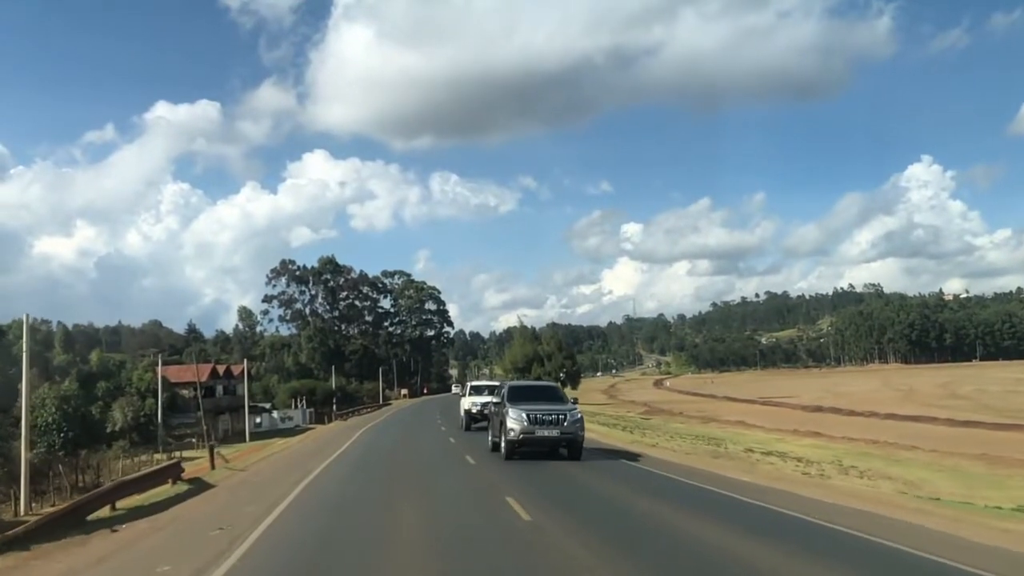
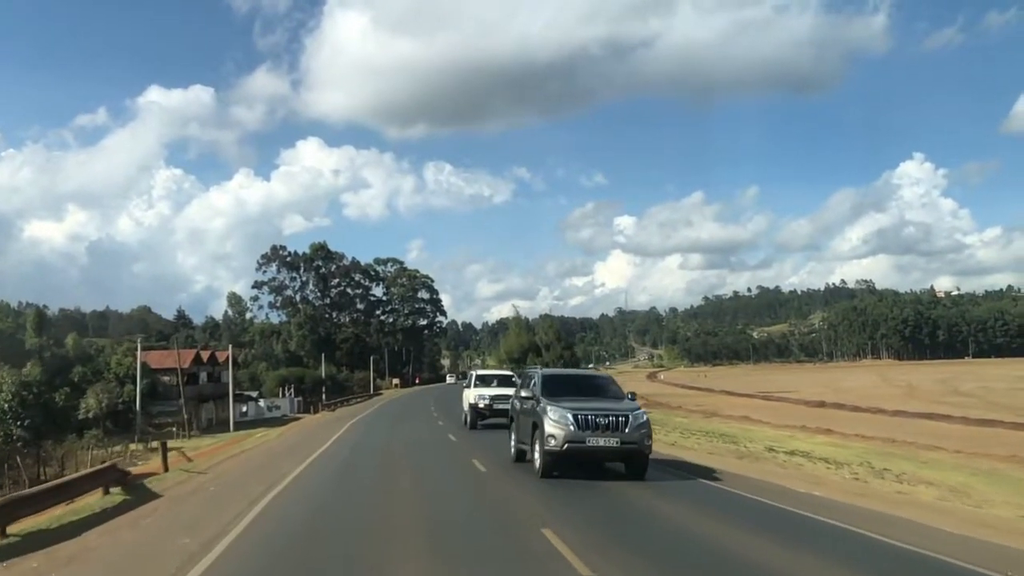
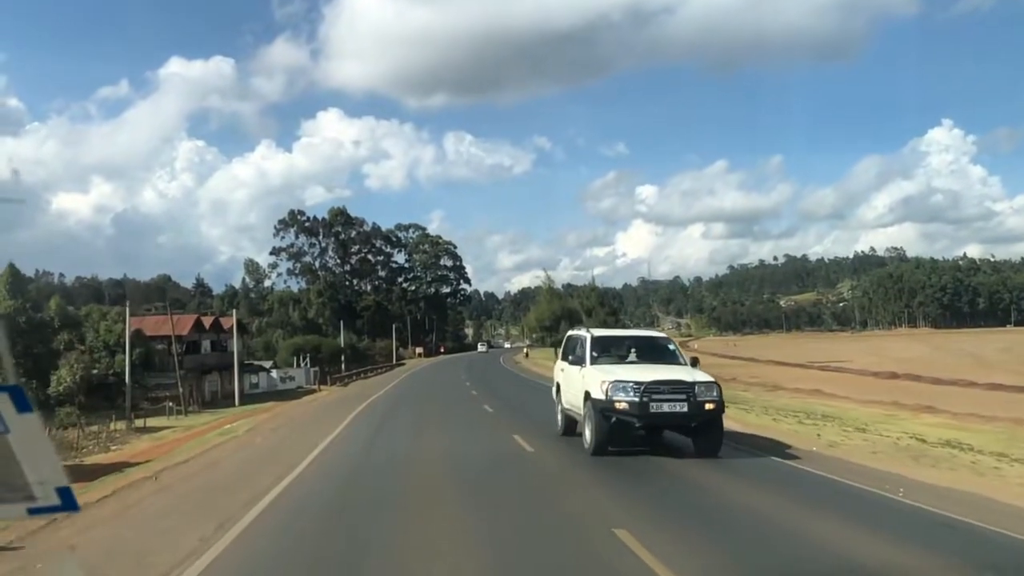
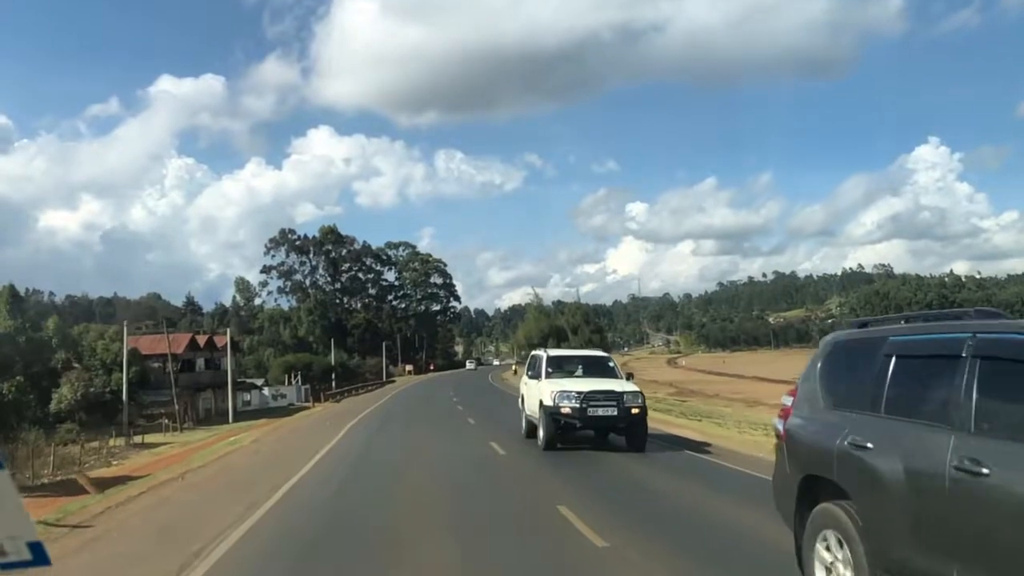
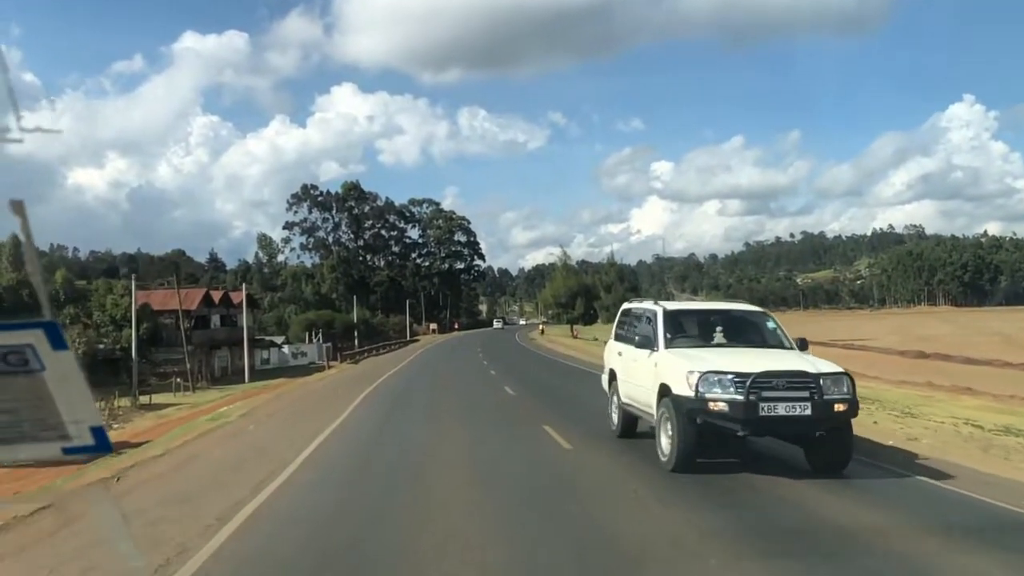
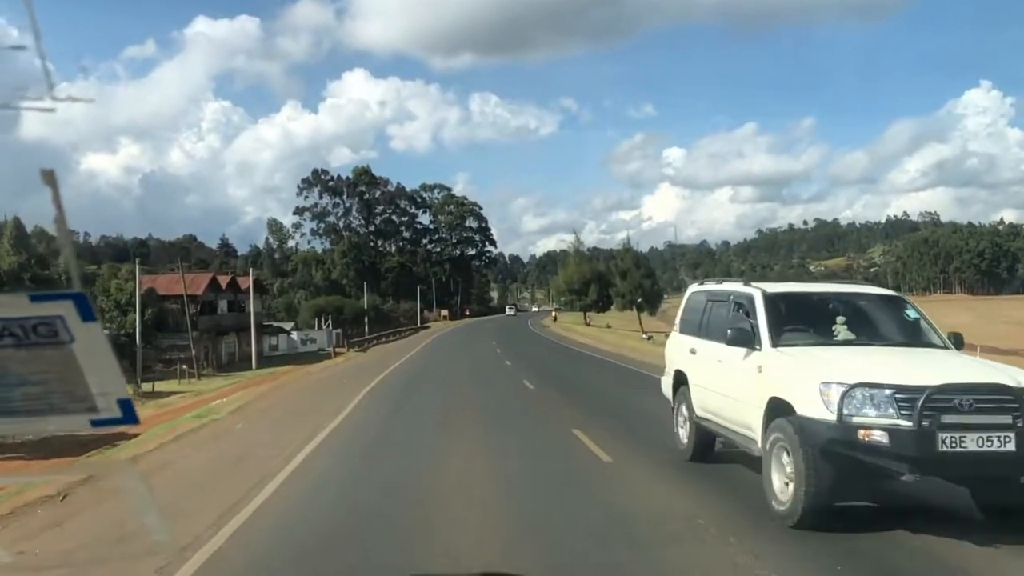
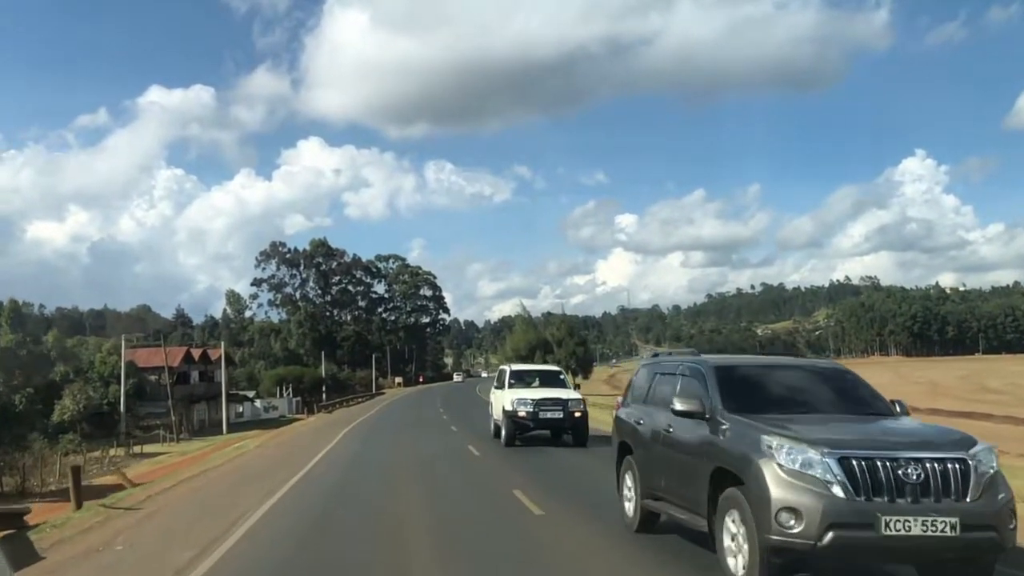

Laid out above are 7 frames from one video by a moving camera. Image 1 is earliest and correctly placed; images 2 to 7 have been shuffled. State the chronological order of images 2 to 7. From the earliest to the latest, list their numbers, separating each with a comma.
2, 7, 4, 3, 5, 6
